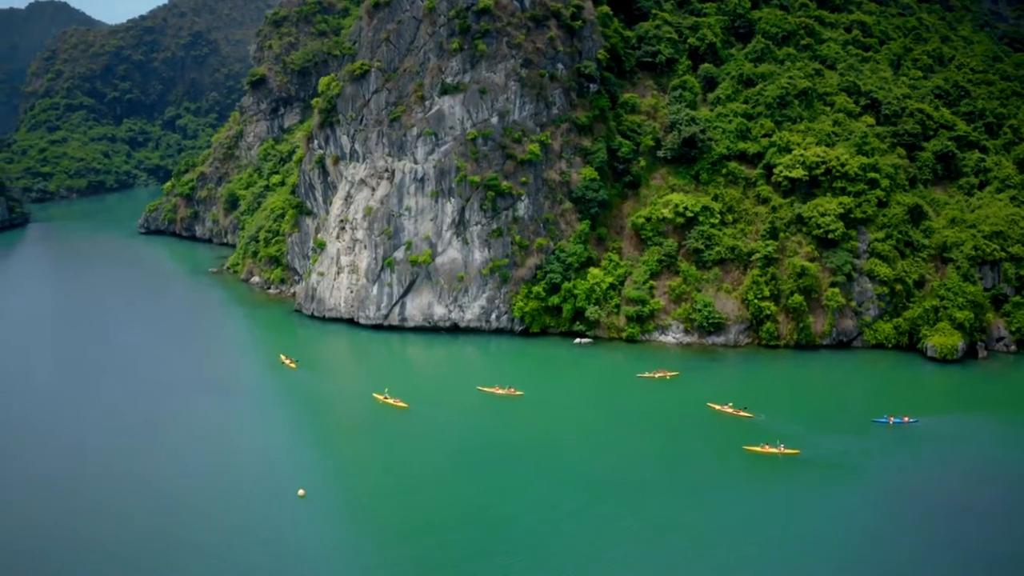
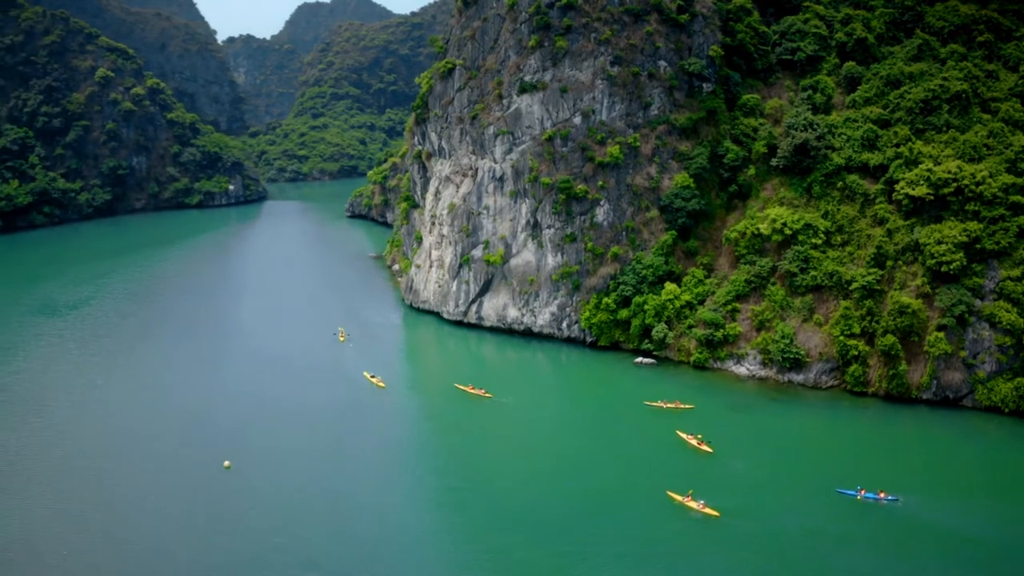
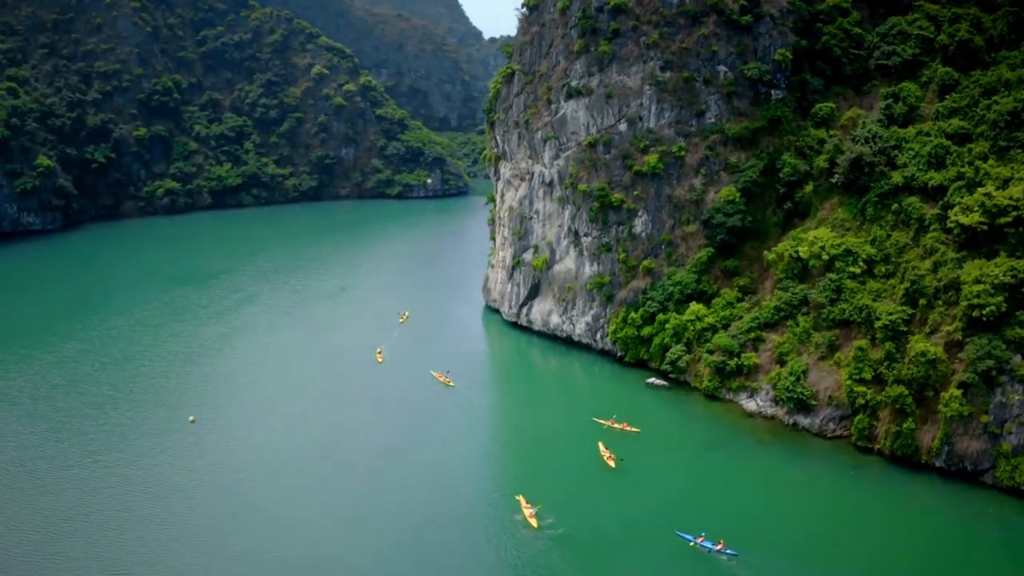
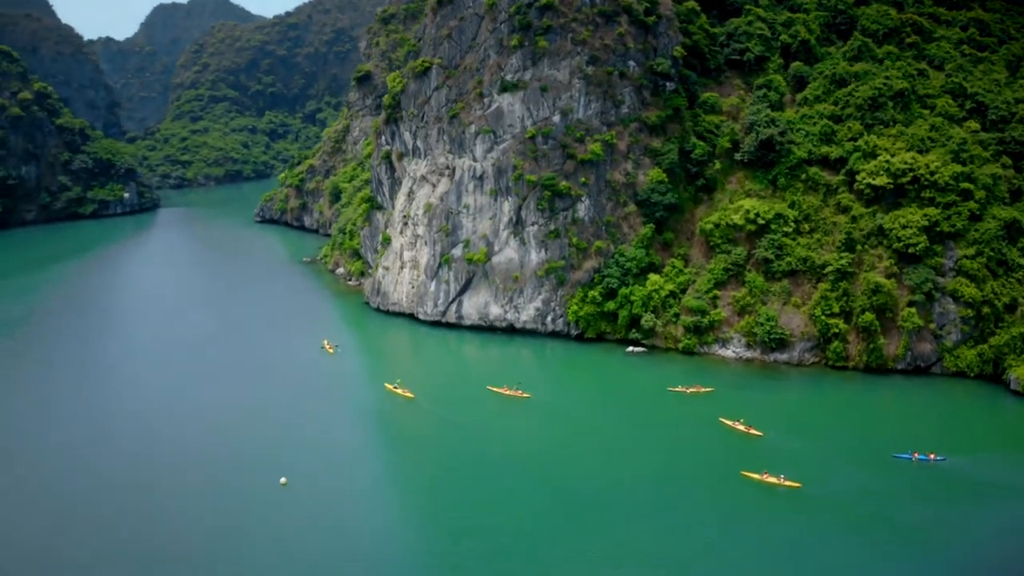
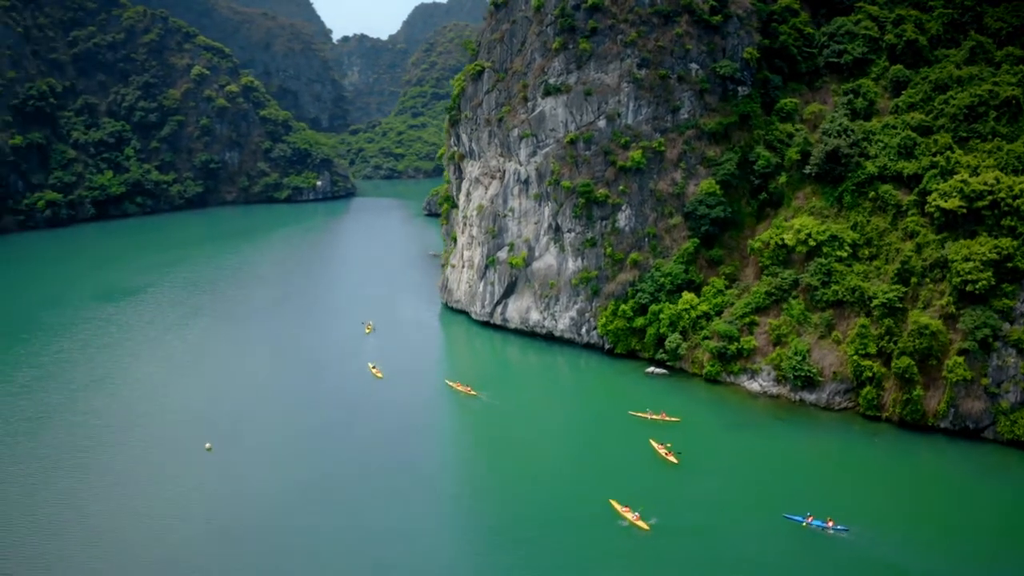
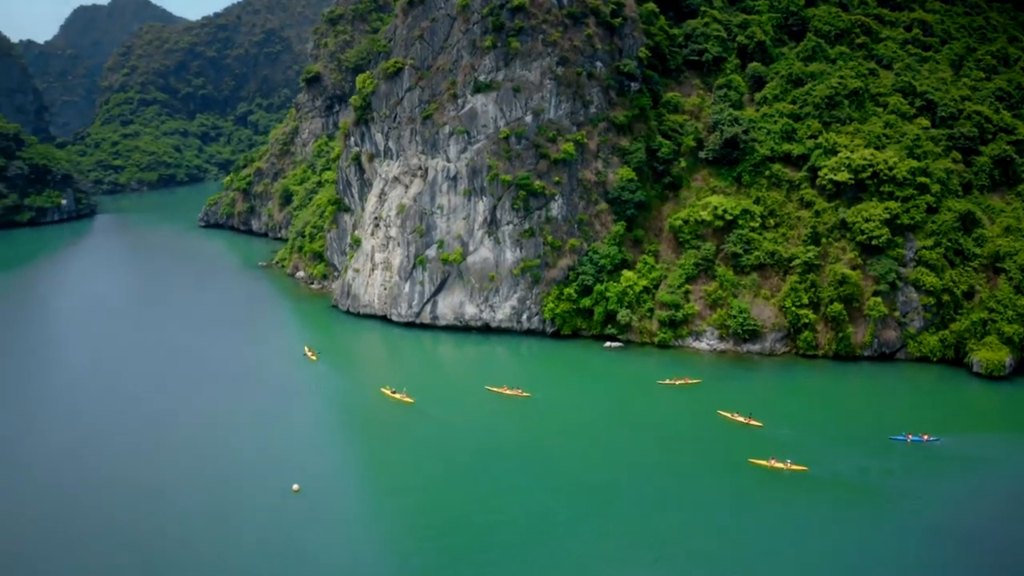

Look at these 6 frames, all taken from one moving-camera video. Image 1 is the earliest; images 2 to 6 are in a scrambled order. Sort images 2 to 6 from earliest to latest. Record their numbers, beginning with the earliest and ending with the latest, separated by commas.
6, 4, 2, 5, 3
